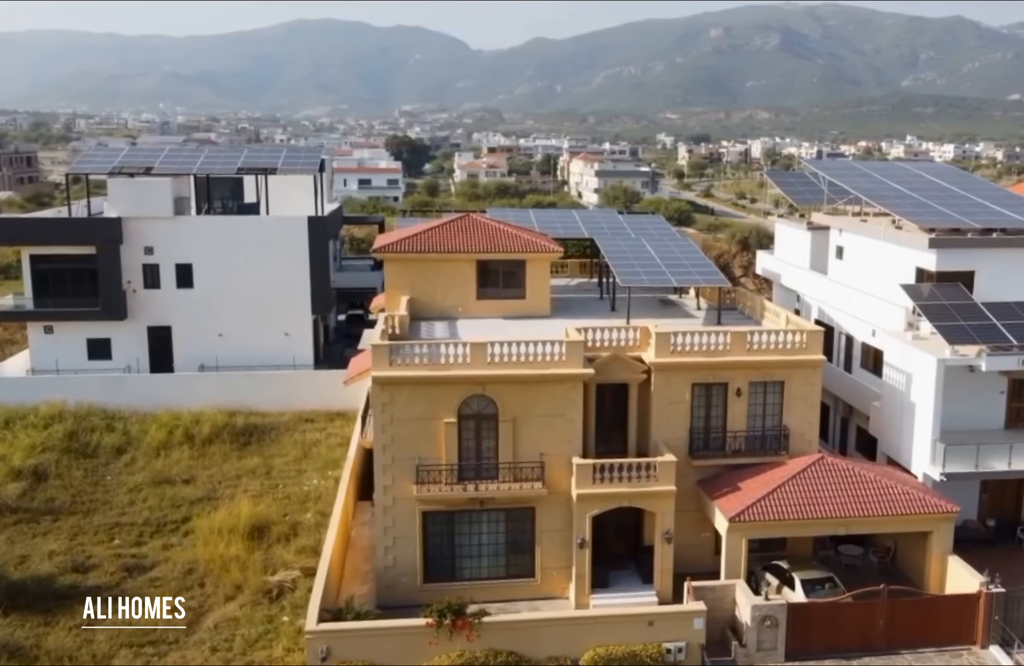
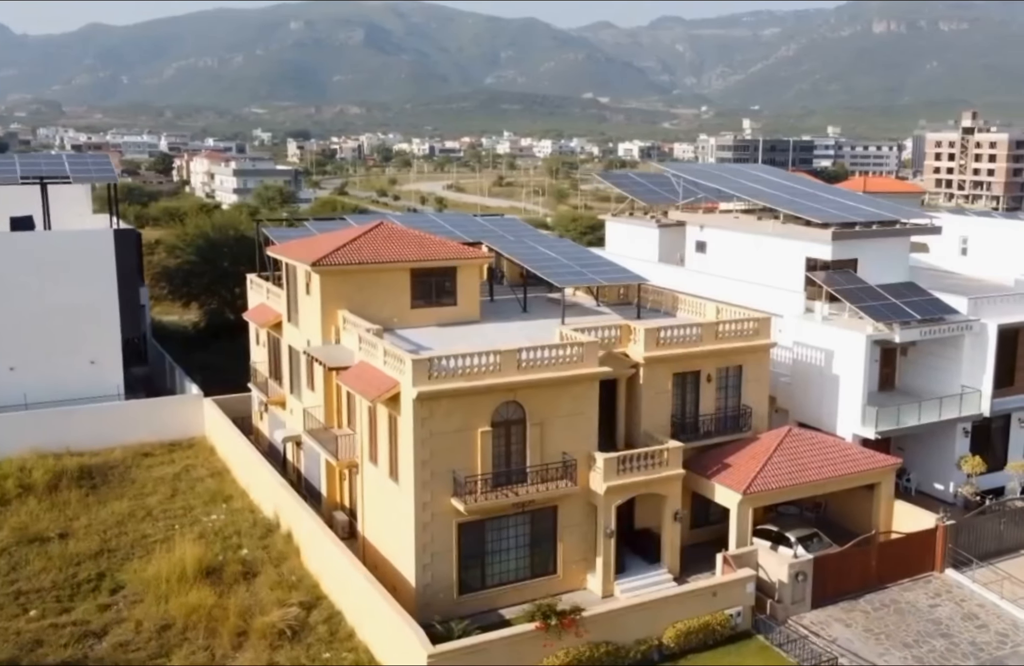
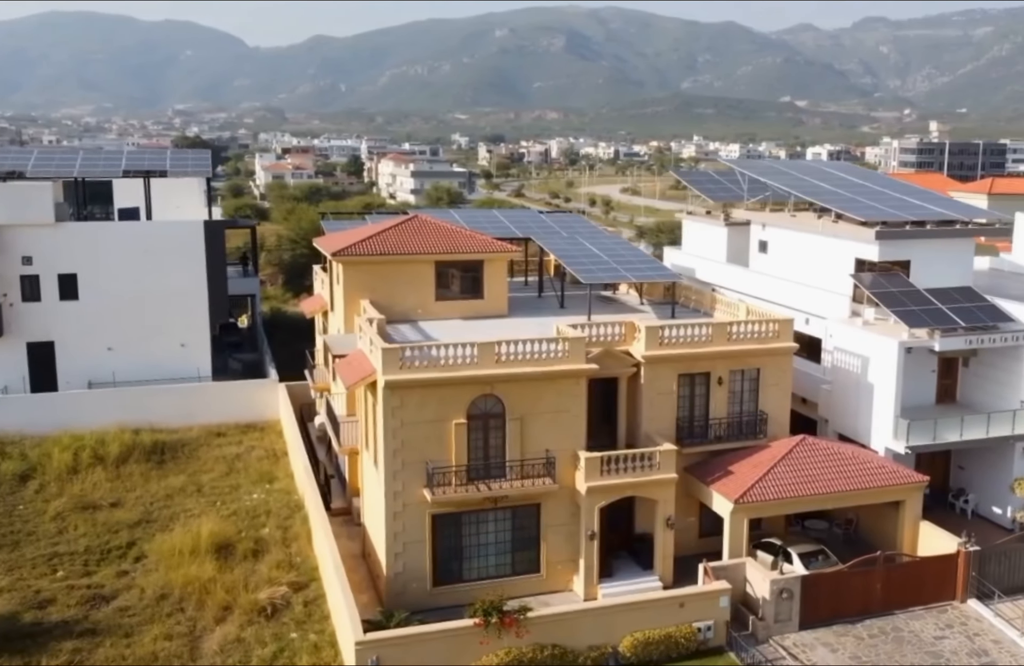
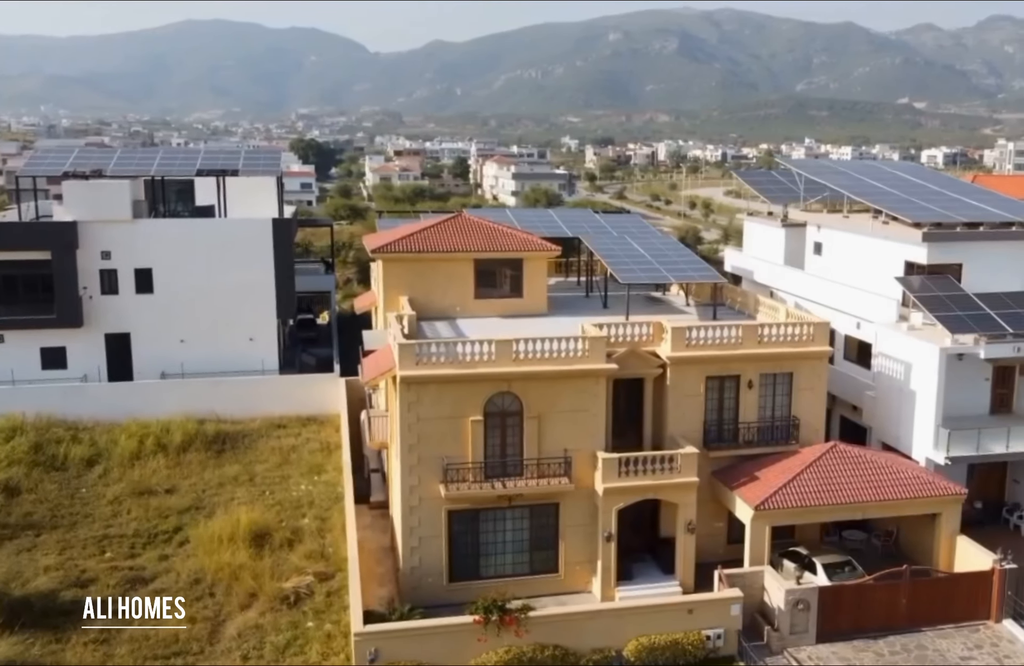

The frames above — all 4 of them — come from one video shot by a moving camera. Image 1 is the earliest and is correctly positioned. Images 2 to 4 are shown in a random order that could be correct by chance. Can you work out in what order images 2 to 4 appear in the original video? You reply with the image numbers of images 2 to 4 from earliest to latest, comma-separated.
4, 3, 2
